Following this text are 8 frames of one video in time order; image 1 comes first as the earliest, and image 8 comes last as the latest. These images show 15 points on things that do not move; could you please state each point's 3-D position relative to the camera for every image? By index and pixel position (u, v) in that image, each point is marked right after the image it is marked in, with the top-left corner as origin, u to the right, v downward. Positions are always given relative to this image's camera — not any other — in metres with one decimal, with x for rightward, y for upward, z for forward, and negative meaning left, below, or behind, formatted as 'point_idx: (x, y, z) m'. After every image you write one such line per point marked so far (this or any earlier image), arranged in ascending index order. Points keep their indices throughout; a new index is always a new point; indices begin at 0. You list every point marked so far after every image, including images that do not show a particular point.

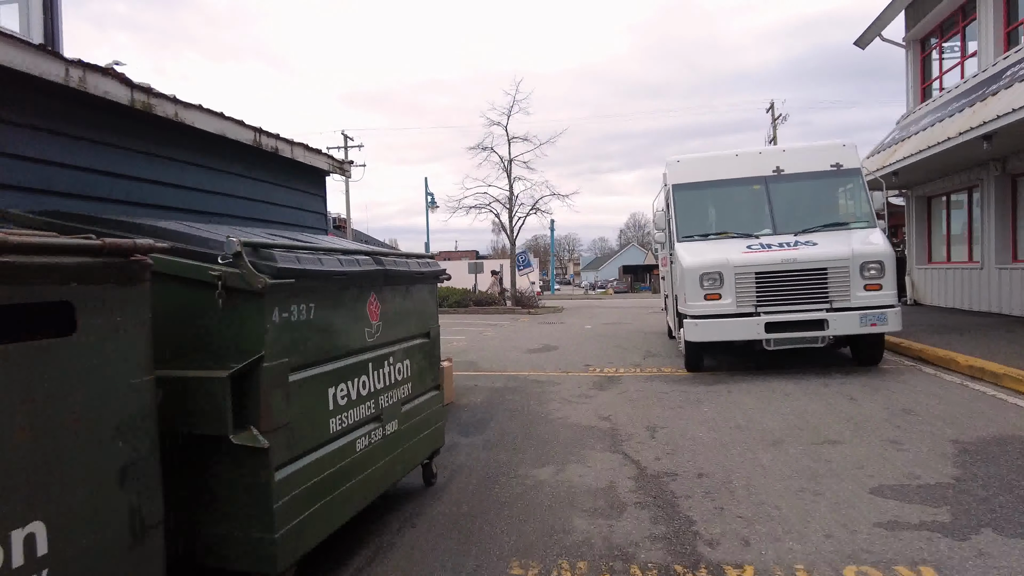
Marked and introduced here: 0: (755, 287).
0: (+3.0, 0.0, +8.1) m
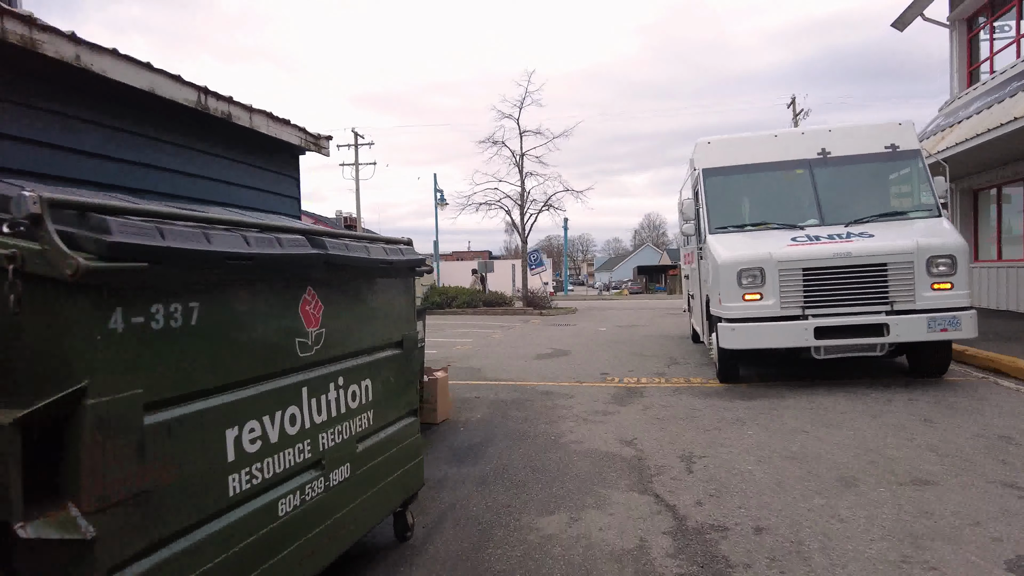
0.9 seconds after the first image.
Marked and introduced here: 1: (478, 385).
0: (+3.1, 0.0, +7.0) m
1: (-0.4, -1.3, +8.2) m
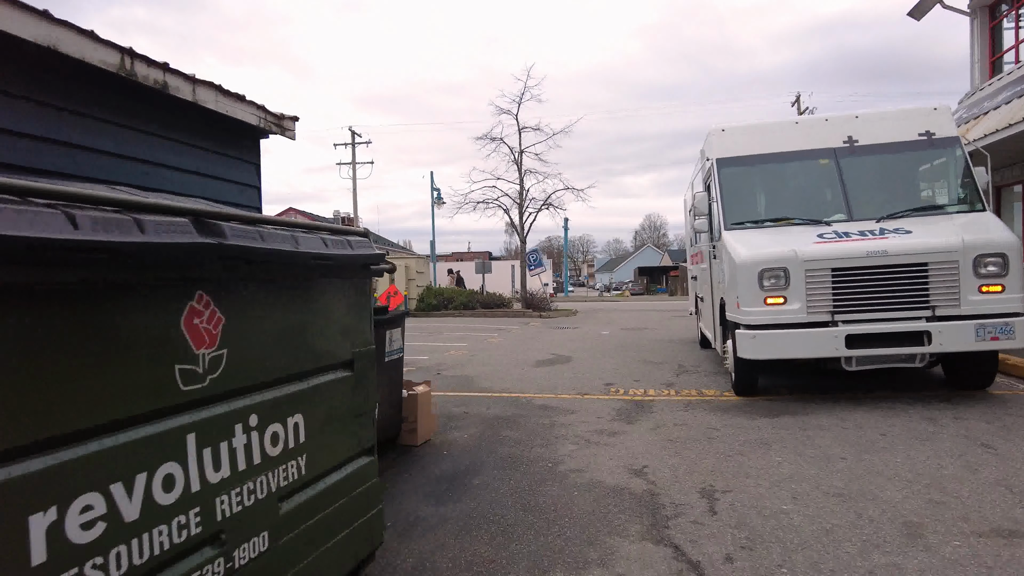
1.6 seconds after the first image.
0: (+3.0, 0.0, +6.2) m
1: (-0.5, -1.3, +7.4) m
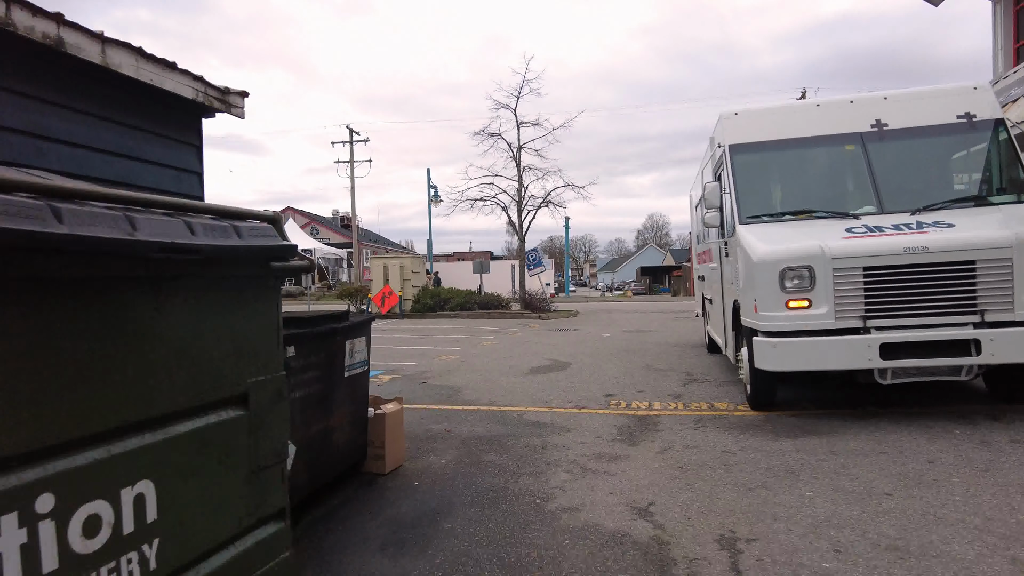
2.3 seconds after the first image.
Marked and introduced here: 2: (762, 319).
0: (+2.9, 0.0, +5.4) m
1: (-0.6, -1.3, +6.7) m
2: (+2.2, -0.3, +5.7) m
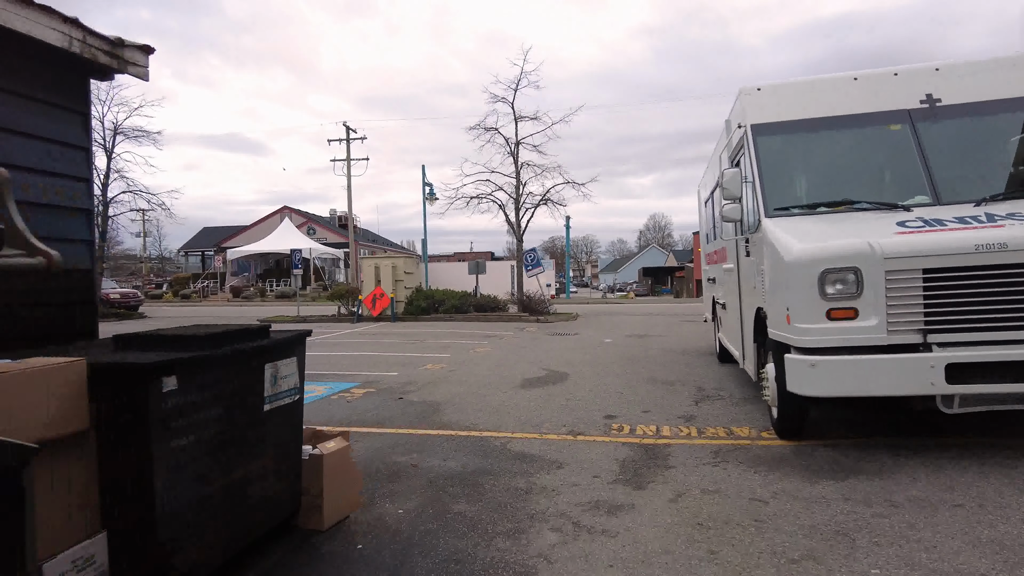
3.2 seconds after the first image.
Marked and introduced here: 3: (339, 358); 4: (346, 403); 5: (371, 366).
0: (+2.8, -0.1, +4.4) m
1: (-0.8, -1.3, +5.7) m
2: (+2.0, -0.3, +4.6) m
3: (-3.4, -1.4, +12.7) m
4: (-2.0, -1.4, +7.9) m
5: (-2.5, -1.4, +11.3) m
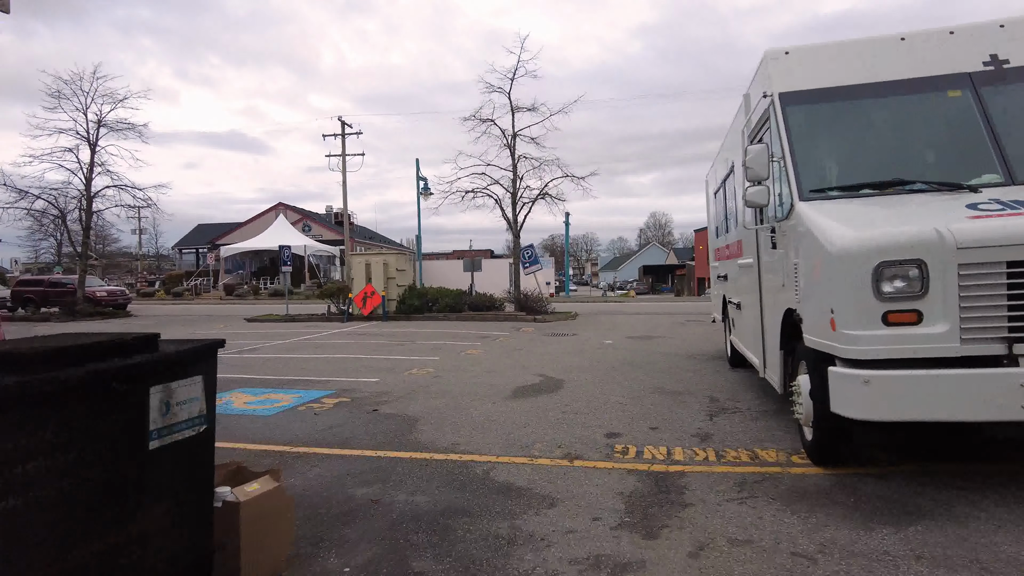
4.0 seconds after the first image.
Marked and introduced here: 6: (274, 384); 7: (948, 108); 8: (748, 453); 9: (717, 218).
0: (+2.6, 0.0, +3.5) m
1: (-0.9, -1.3, +4.8) m
2: (+1.9, -0.3, +3.7) m
3: (-3.5, -1.3, +11.8) m
4: (-2.2, -1.4, +7.0) m
5: (-2.6, -1.3, +10.5) m
6: (-3.3, -1.3, +9.0) m
7: (+3.1, +1.3, +4.6) m
8: (+1.8, -1.3, +5.0) m
9: (+3.2, +1.1, +10.2) m
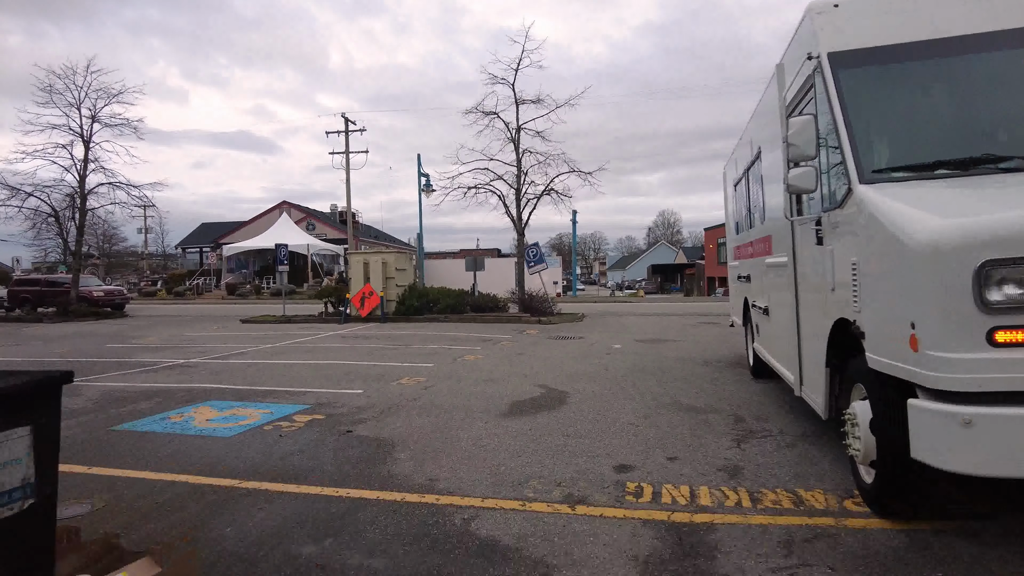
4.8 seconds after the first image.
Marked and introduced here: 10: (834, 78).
0: (+2.5, -0.1, +2.5) m
1: (-0.9, -1.3, +3.9) m
2: (+1.8, -0.3, +2.8) m
3: (-3.5, -1.4, +11.0) m
4: (-2.2, -1.4, +6.2) m
5: (-2.6, -1.3, +9.6) m
6: (-3.3, -1.4, +8.2) m
7: (+3.0, +1.2, +3.7) m
8: (+1.7, -1.3, +4.1) m
9: (+3.2, +1.1, +9.3) m
10: (+2.0, +1.3, +4.0) m
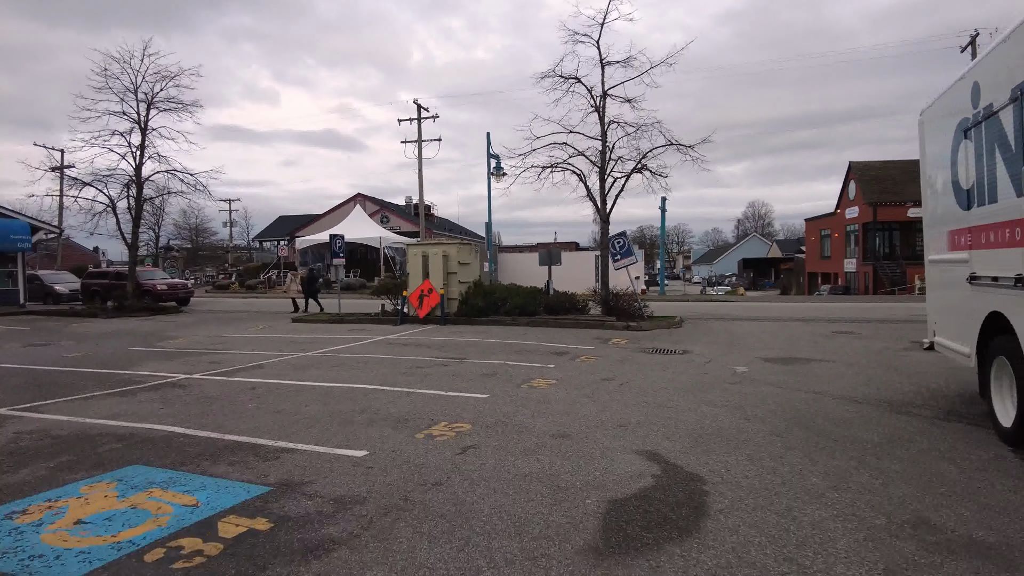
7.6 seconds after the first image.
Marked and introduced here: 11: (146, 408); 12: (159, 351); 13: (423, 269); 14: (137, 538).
0: (+2.6, -0.2, -0.9) m
1: (-0.8, -1.4, +0.8) m
2: (+1.9, -0.4, -0.6) m
3: (-2.5, -1.4, +8.2) m
4: (-1.7, -1.4, +3.2) m
5: (-1.7, -1.4, +6.7) m
6: (-2.6, -1.4, +5.4) m
7: (+3.2, +1.1, +0.1) m
8: (+1.9, -1.4, +0.7) m
9: (+4.0, +1.0, +5.7) m
10: (+2.2, +1.2, +0.6) m
11: (-4.4, -1.4, +7.8) m
12: (-7.6, -1.4, +14.0) m
13: (-2.5, +0.5, +18.6) m
14: (-2.1, -1.4, +3.7) m
